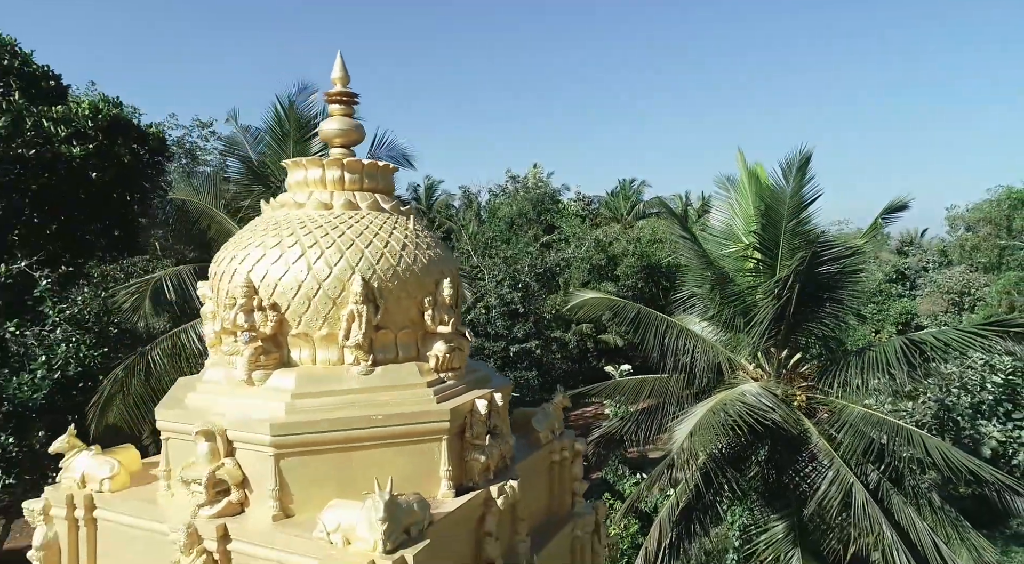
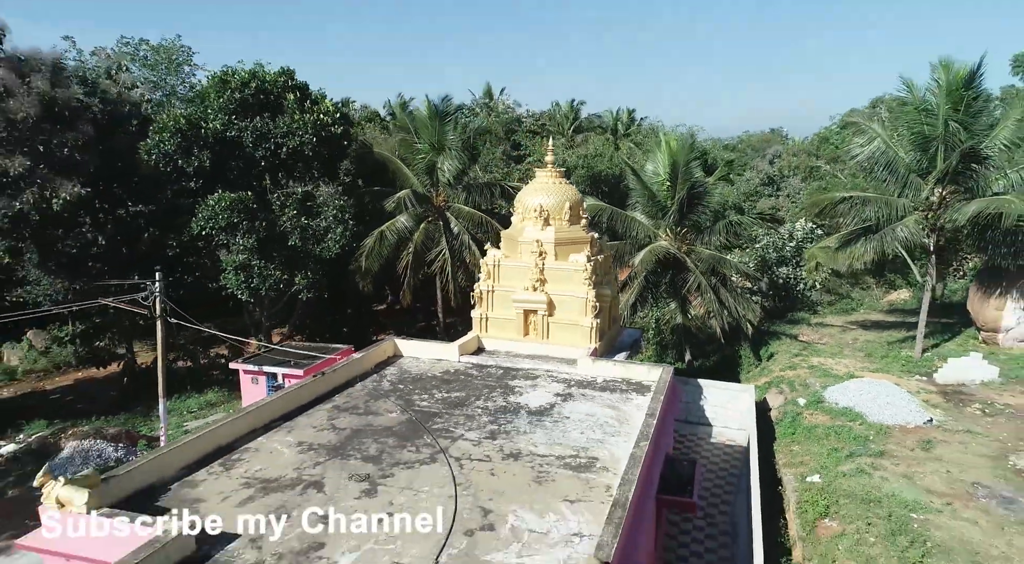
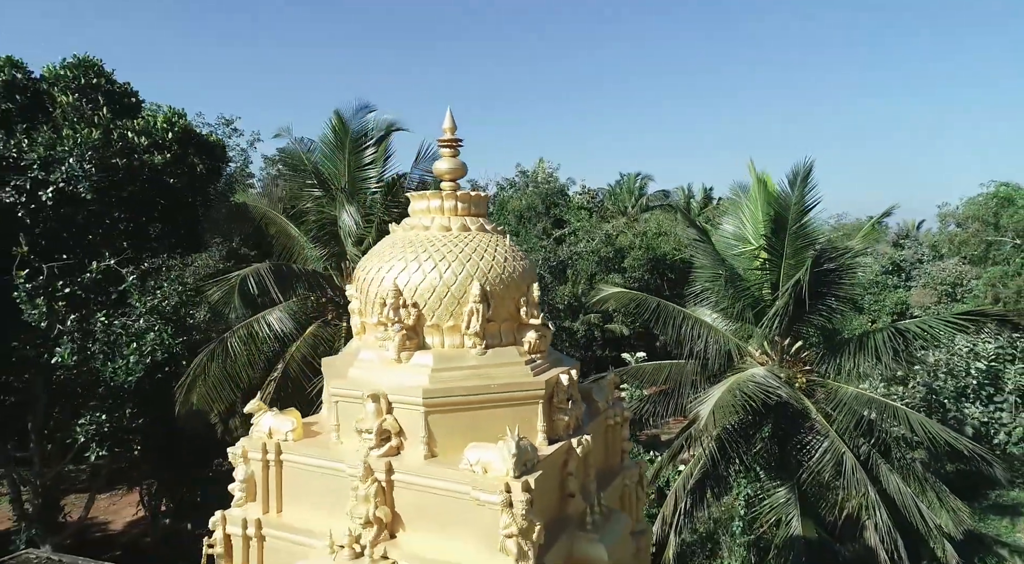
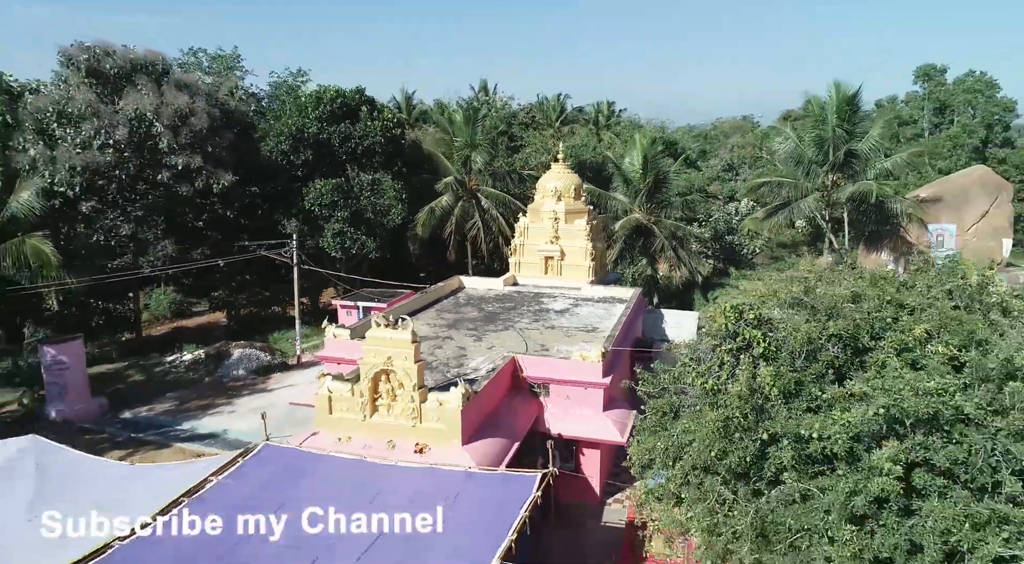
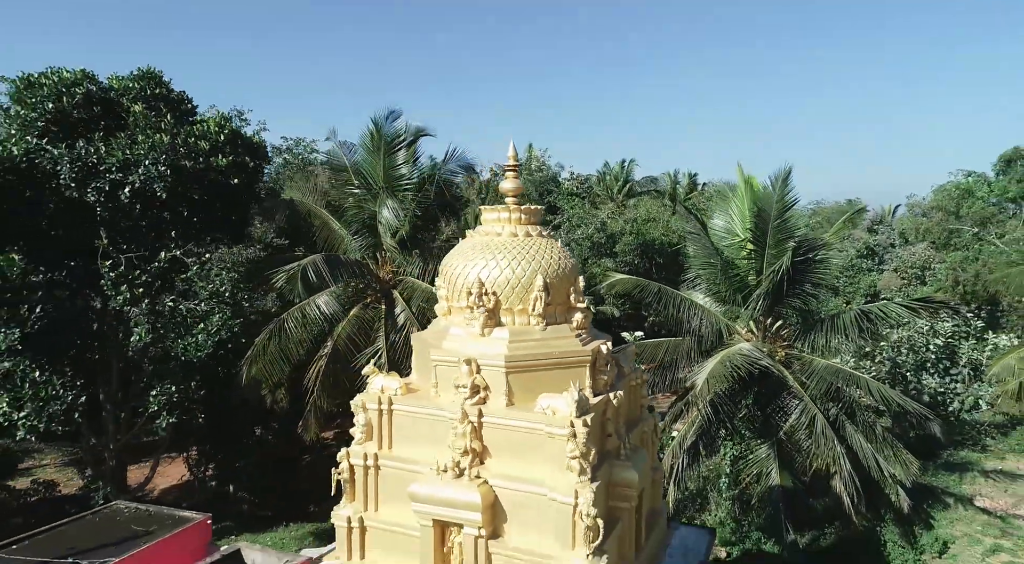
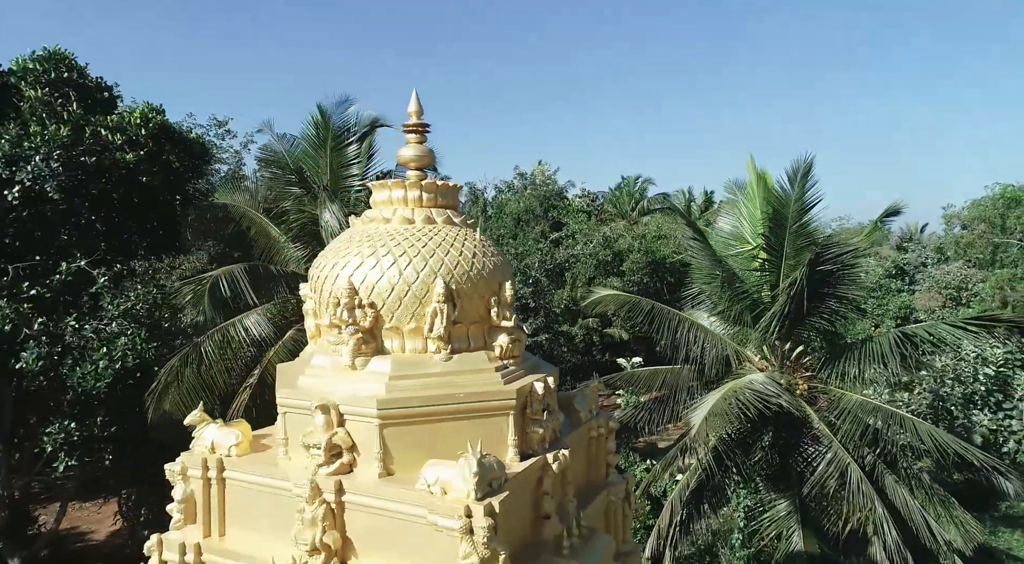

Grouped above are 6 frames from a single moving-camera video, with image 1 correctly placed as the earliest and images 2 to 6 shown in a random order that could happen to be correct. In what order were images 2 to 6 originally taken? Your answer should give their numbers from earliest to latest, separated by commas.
6, 3, 5, 2, 4
